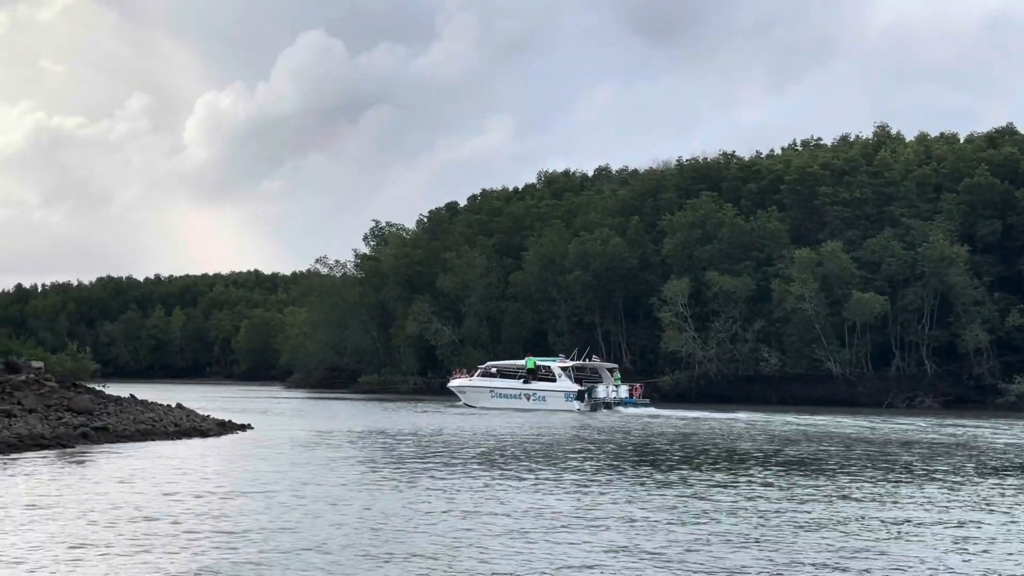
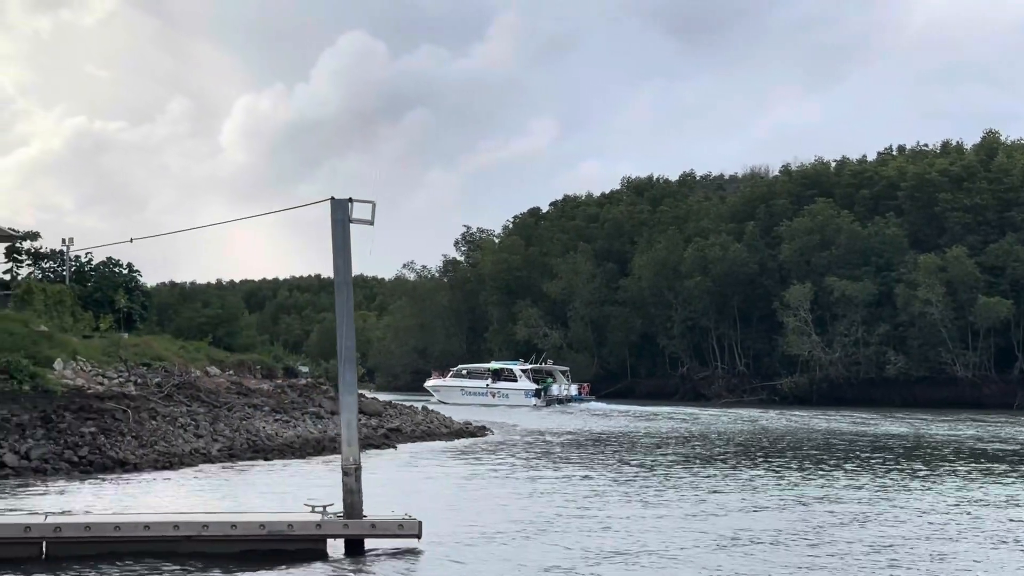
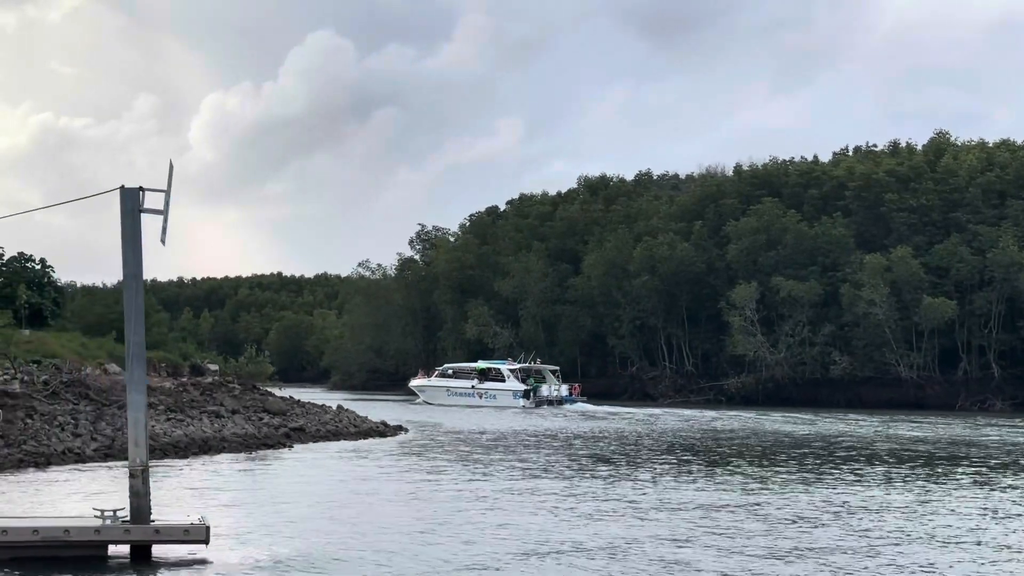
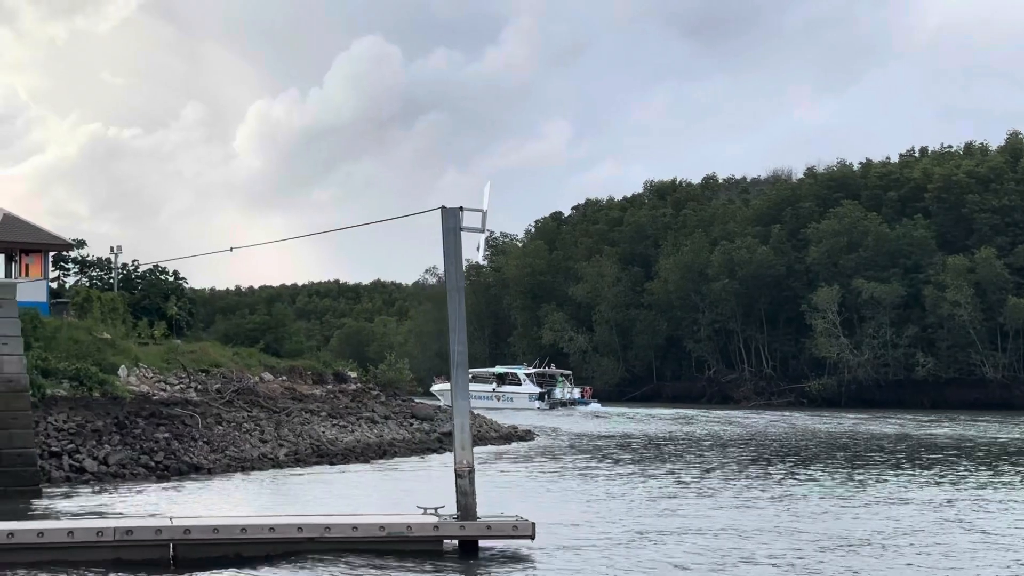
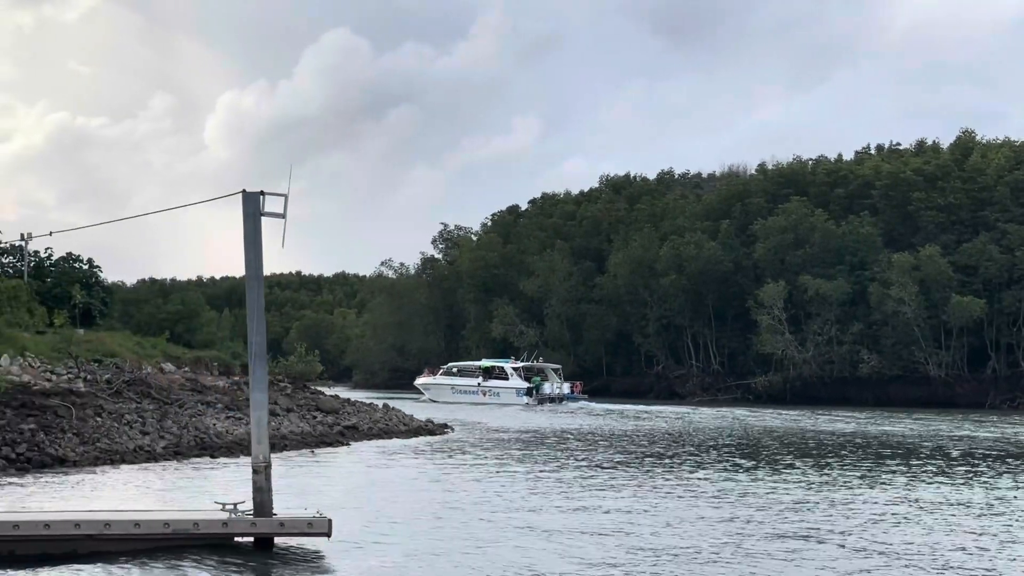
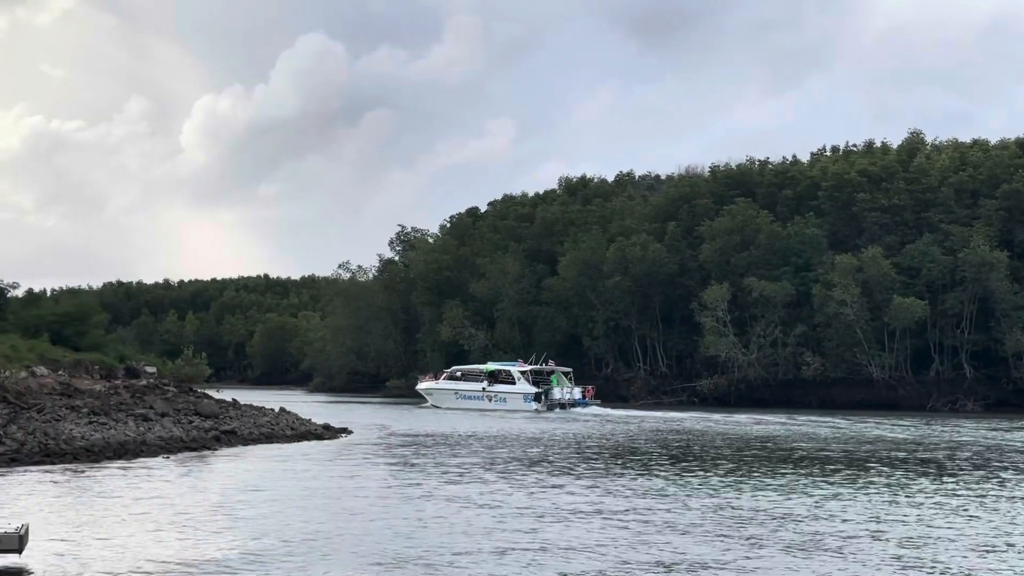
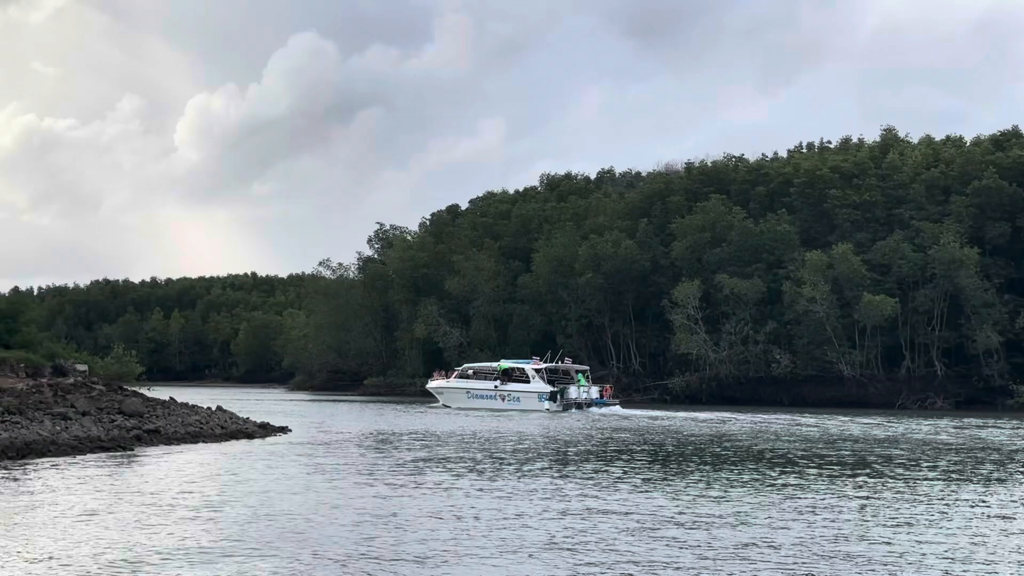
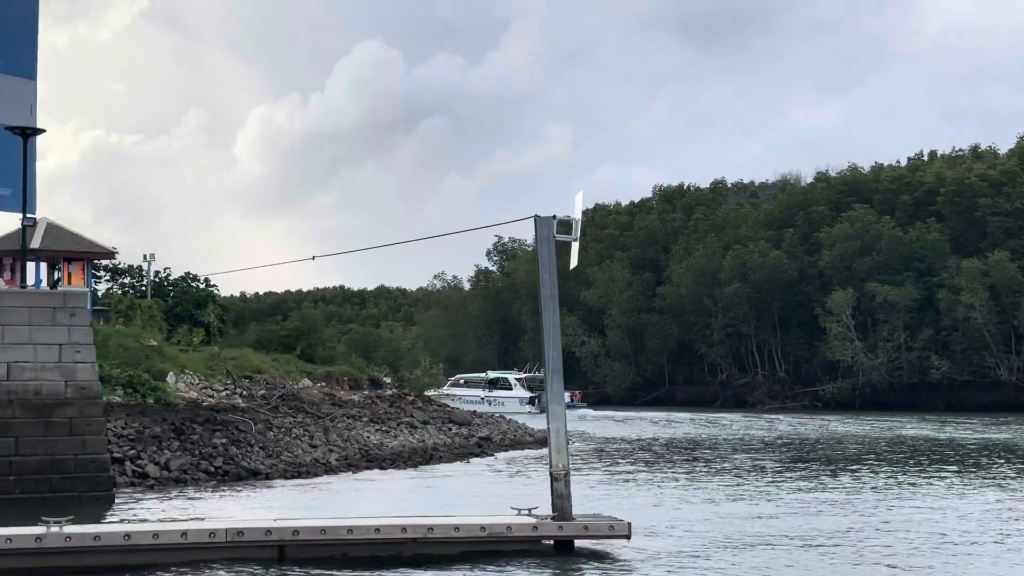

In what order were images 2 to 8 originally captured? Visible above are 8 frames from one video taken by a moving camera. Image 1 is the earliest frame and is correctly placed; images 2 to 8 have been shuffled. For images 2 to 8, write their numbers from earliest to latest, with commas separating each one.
7, 6, 3, 5, 2, 4, 8
